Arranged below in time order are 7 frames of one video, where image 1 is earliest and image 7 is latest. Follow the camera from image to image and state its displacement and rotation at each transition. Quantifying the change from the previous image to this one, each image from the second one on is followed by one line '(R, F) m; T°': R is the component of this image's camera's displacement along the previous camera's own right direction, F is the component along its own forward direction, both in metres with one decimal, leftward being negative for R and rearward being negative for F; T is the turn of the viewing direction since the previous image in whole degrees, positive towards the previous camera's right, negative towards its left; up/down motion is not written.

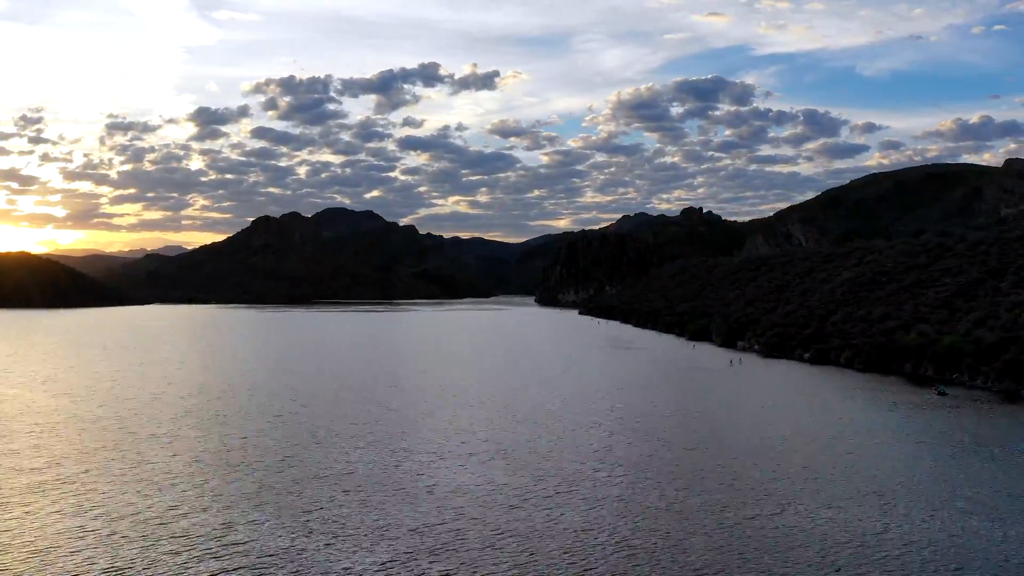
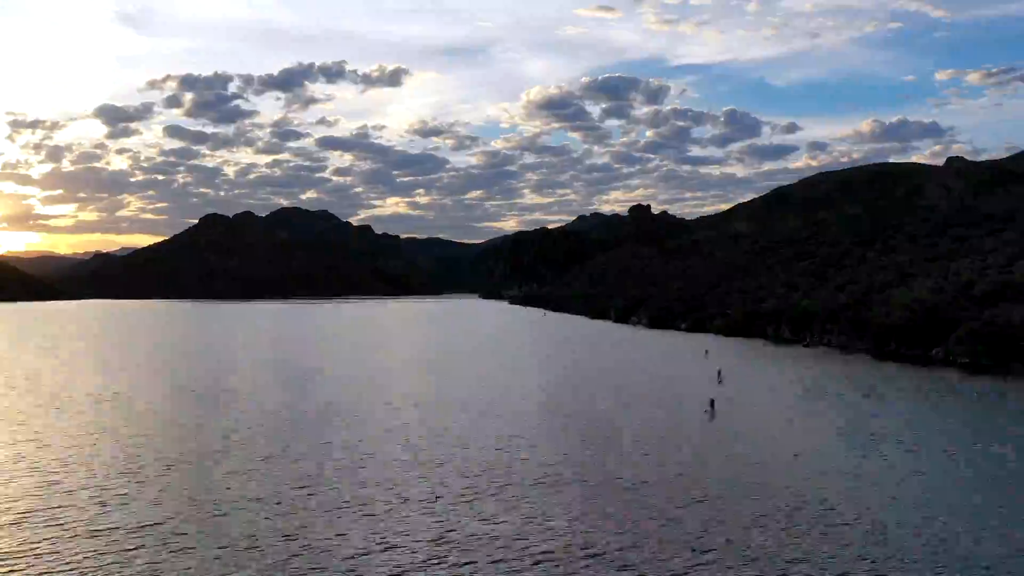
(-0.8, -0.8) m; +3°
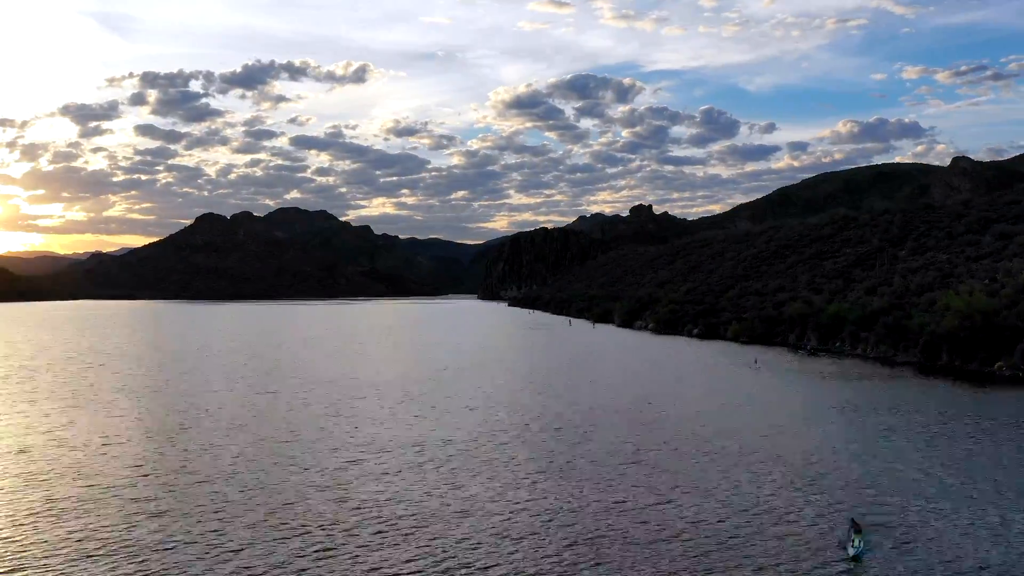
(-1.0, +1.7) m; 0°
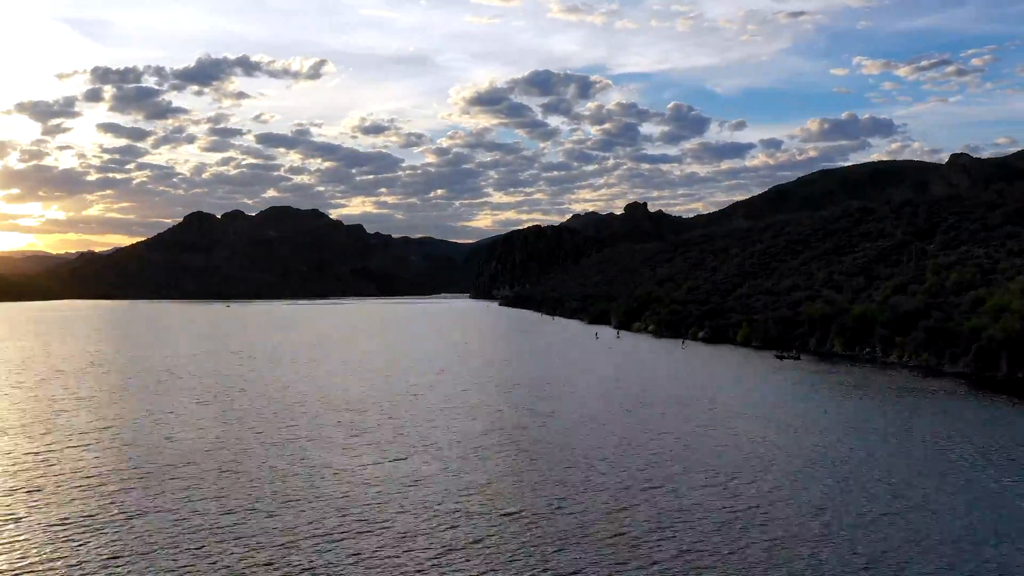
(-1.3, +1.8) m; +1°
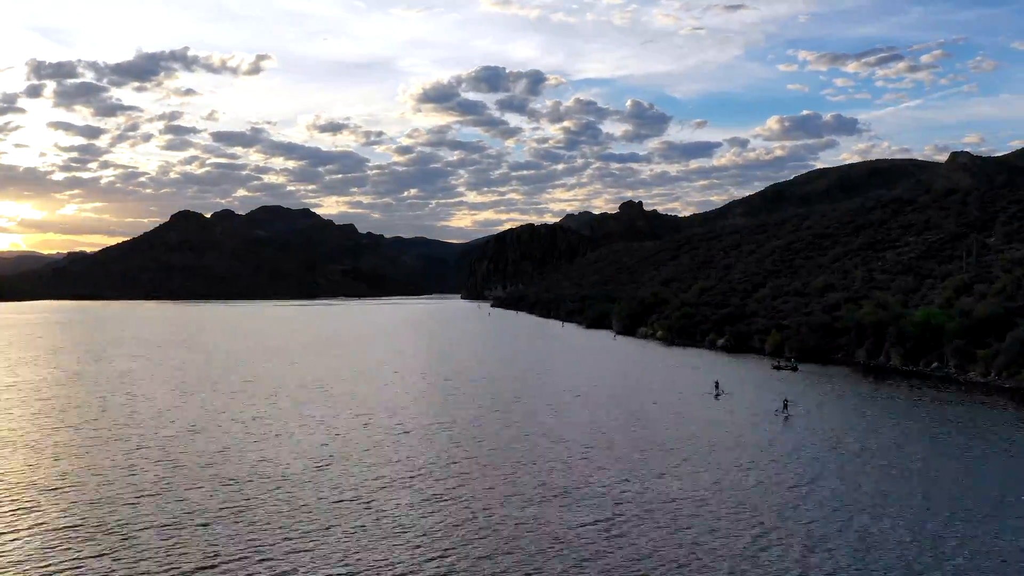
(-2.6, +2.7) m; +1°
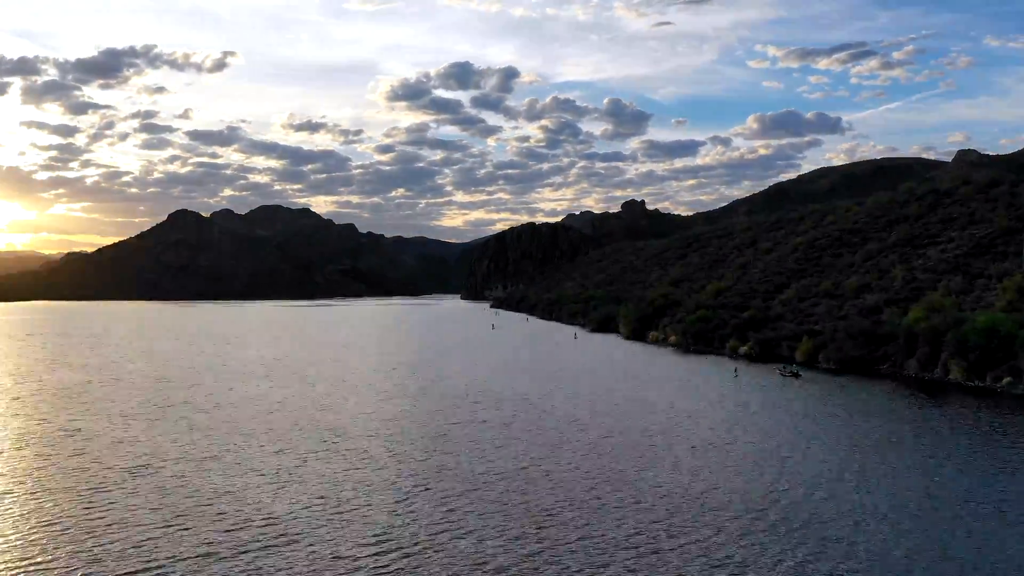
(-1.9, +1.8) m; 0°
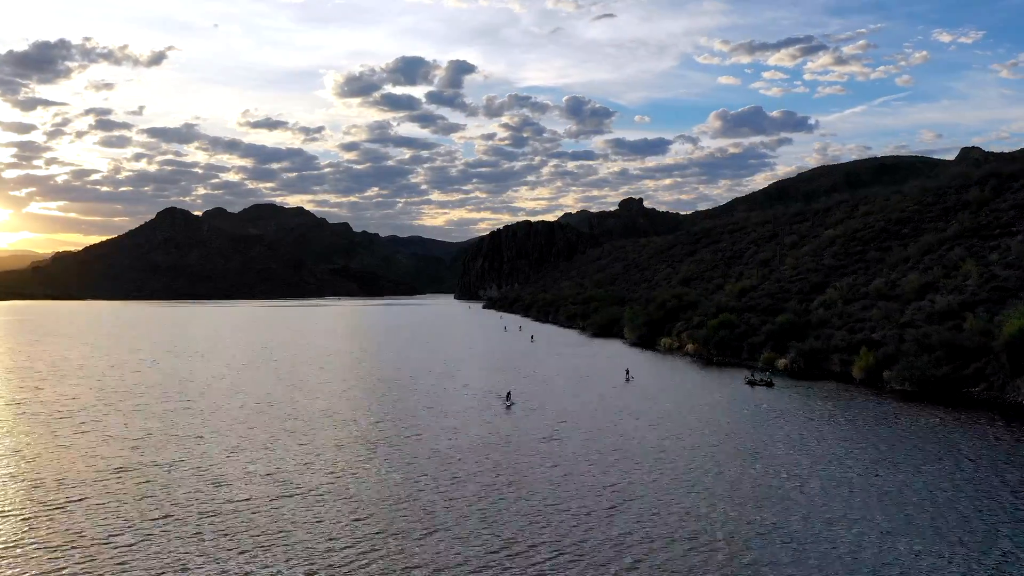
(-3.5, +3.5) m; +1°
